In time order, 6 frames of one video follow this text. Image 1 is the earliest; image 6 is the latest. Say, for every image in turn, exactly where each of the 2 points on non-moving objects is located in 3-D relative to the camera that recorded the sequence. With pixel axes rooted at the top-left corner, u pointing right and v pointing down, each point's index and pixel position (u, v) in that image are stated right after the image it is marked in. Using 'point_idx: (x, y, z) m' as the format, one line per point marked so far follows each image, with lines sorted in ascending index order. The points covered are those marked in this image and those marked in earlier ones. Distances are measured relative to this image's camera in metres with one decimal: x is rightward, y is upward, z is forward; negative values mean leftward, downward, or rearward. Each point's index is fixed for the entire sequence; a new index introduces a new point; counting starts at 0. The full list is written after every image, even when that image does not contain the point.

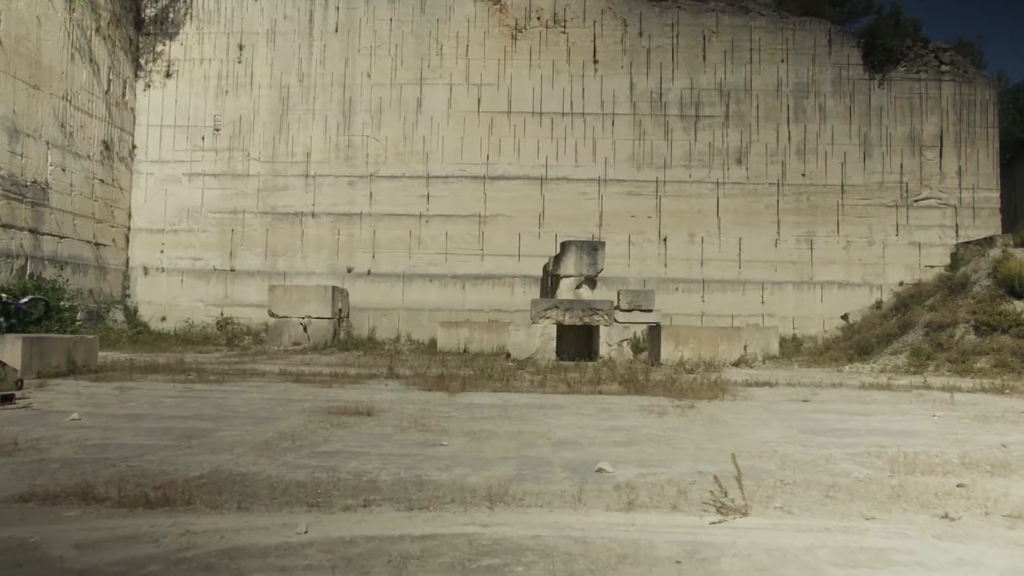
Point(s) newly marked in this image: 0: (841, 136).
0: (+6.4, +2.9, +19.7) m
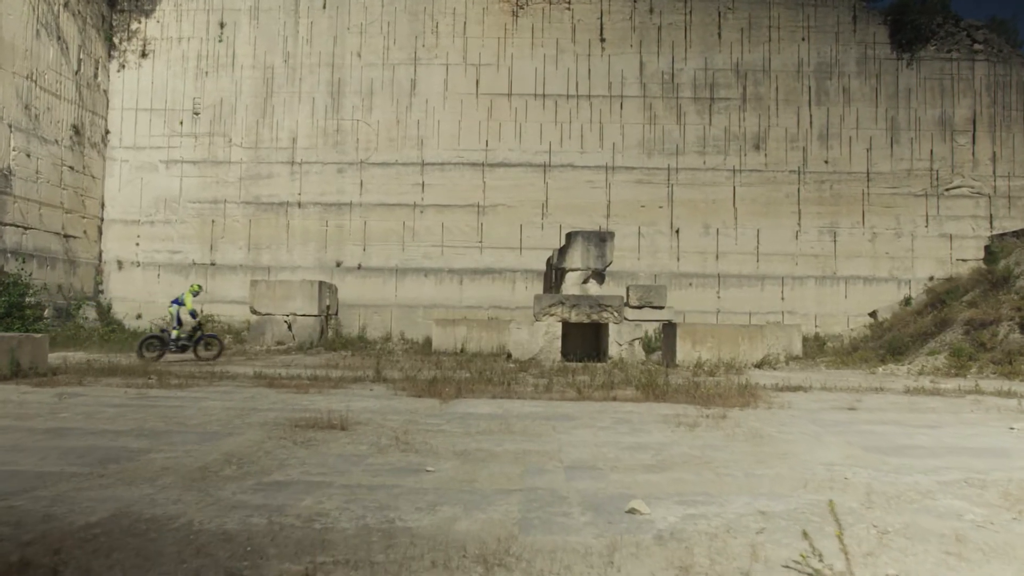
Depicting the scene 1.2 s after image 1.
0: (+6.4, +3.0, +18.4) m
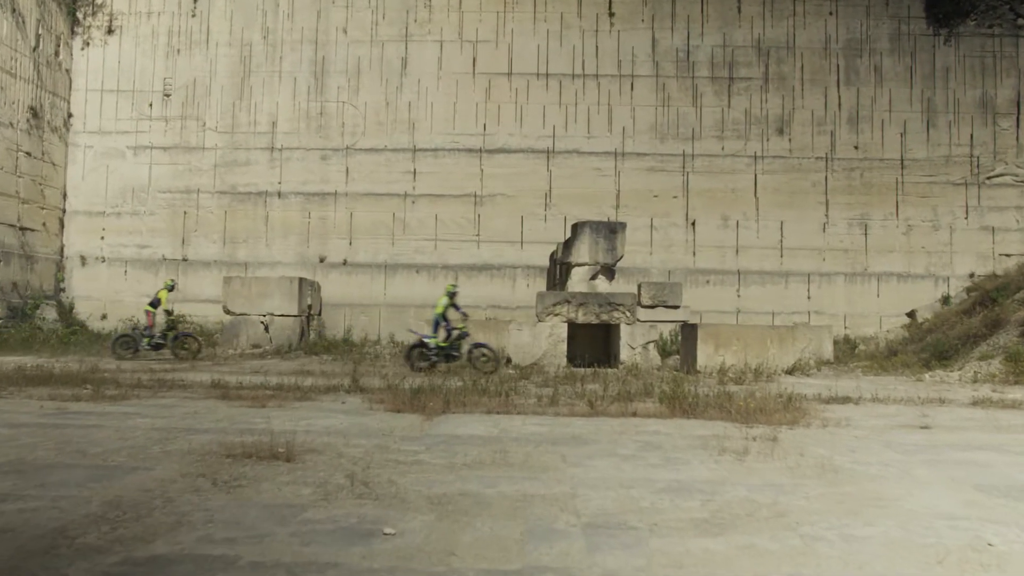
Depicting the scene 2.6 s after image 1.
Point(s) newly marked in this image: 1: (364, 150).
0: (+6.4, +3.1, +16.8) m
1: (-2.4, +2.3, +16.7) m
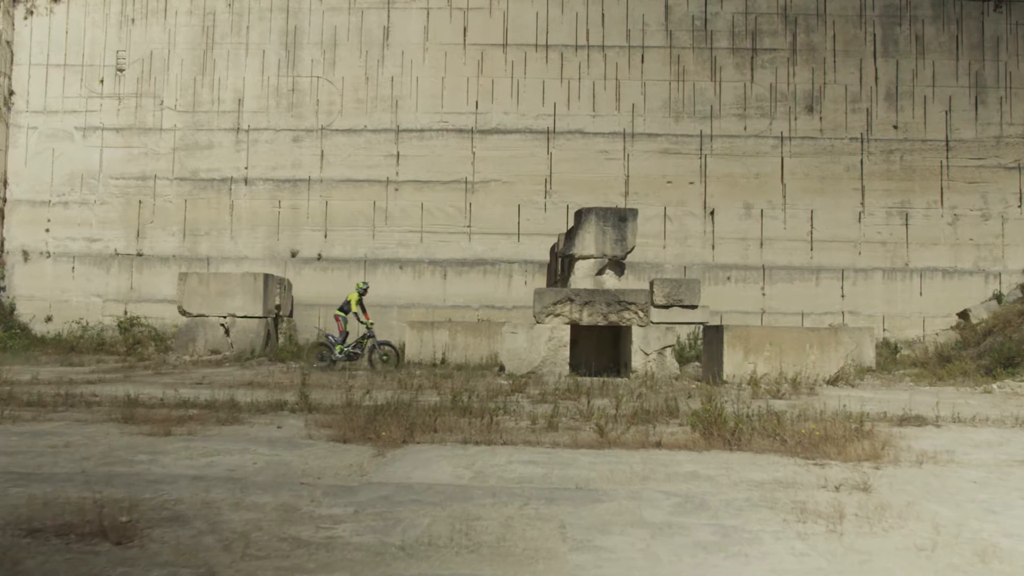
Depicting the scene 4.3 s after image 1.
0: (+6.3, +3.1, +14.9) m
1: (-2.5, +2.3, +14.9) m
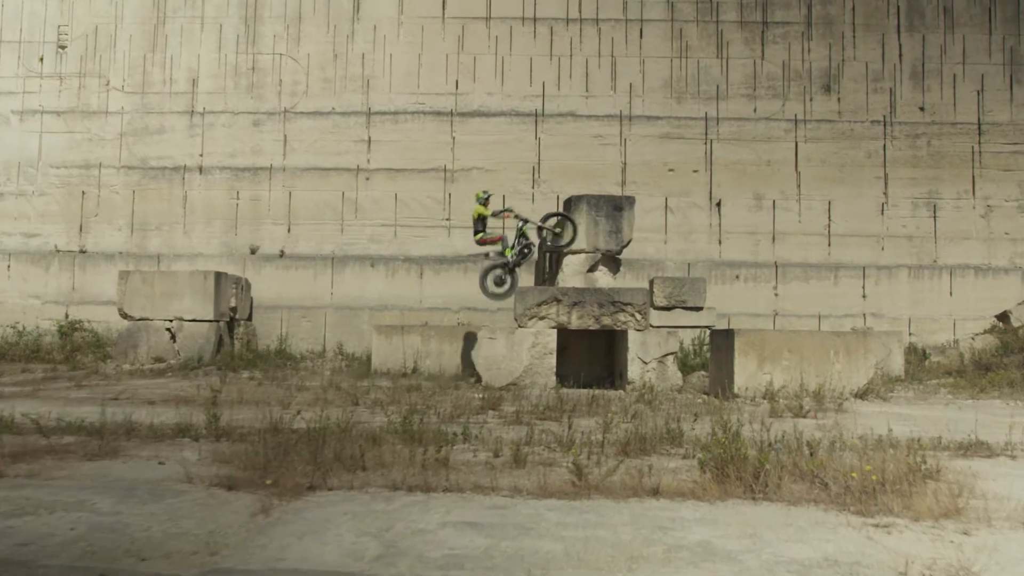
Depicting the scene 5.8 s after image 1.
0: (+6.1, +3.1, +13.4) m
1: (-2.7, +2.3, +13.4) m
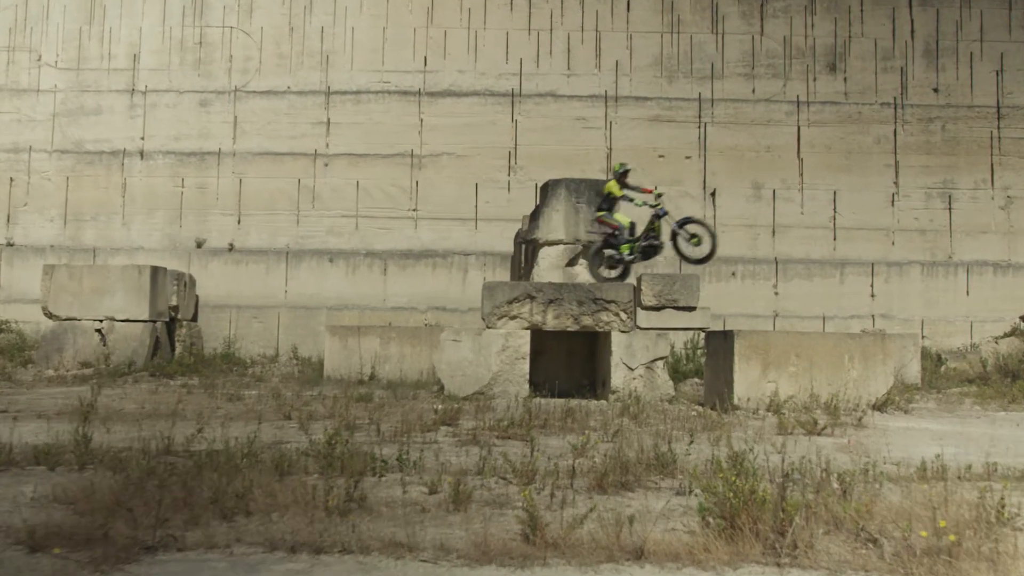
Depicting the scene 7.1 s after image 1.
0: (+5.8, +3.1, +12.3) m
1: (-3.0, +2.3, +12.2) m
